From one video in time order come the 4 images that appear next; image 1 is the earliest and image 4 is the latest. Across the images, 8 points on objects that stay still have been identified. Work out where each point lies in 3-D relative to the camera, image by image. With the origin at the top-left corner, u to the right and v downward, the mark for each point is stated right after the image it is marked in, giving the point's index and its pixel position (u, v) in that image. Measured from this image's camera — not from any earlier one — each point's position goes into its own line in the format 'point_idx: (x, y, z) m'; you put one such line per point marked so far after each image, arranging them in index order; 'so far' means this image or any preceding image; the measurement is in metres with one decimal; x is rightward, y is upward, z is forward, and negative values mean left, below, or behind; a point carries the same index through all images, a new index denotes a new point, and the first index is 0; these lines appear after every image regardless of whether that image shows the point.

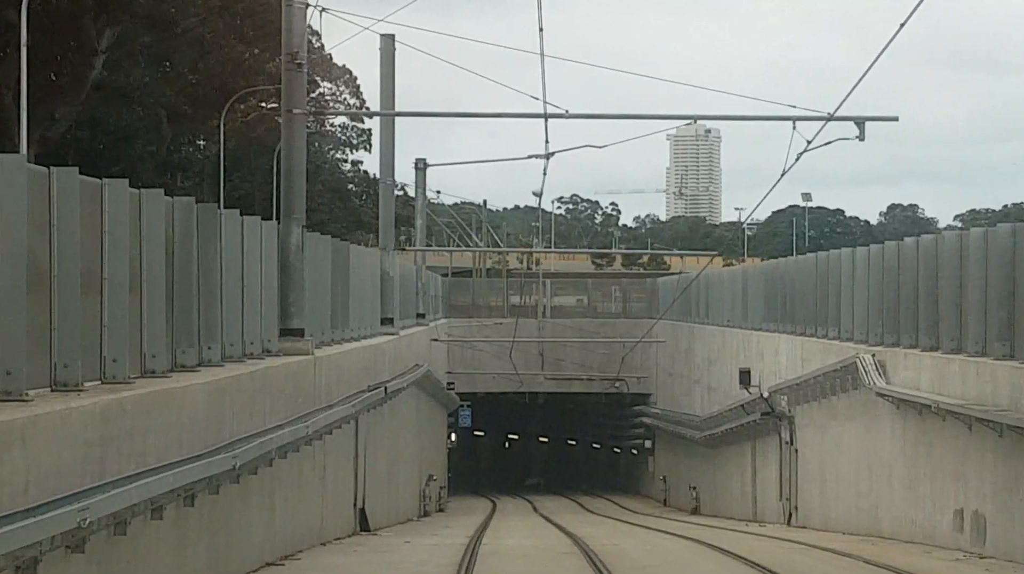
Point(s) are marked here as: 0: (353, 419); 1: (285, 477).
0: (-2.1, -1.7, +17.0) m
1: (-2.3, -1.9, +13.4) m
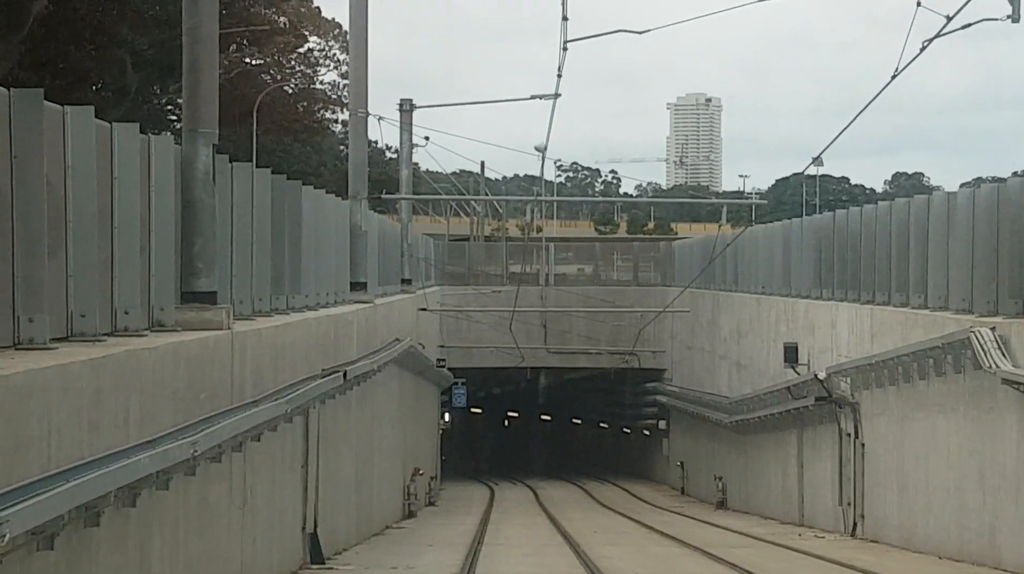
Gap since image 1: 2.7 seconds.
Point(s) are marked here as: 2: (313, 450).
0: (-2.1, -1.2, +12.5) m
1: (-2.3, -1.5, +8.8) m
2: (-2.1, -1.7, +14.0) m
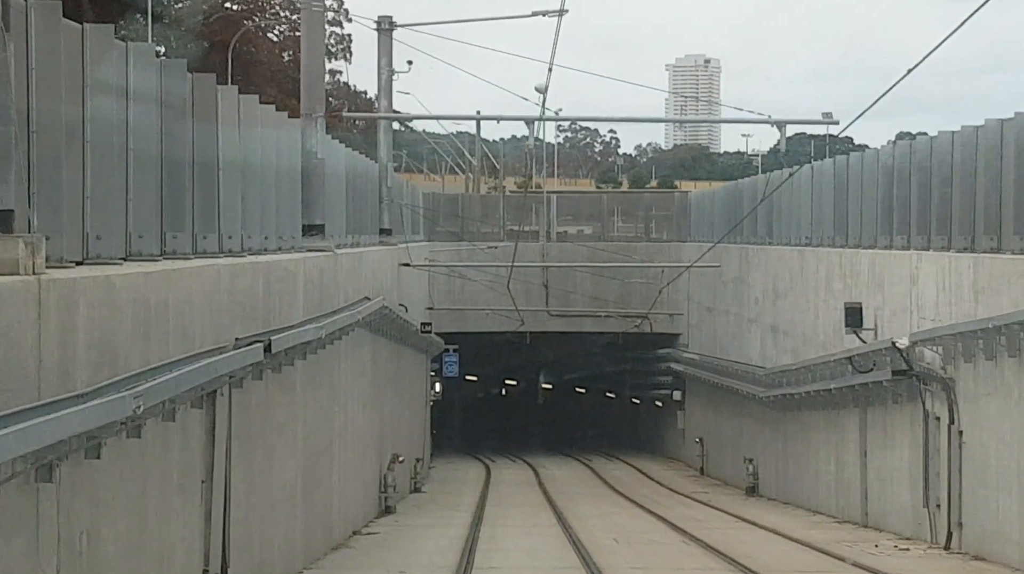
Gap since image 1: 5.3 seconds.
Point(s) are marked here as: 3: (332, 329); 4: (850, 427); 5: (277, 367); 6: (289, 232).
0: (-2.1, -0.8, +8.2) m
1: (-2.3, -1.2, +4.5) m
2: (-2.1, -1.2, +9.7) m
3: (-1.9, -0.4, +13.3) m
4: (+5.2, -2.1, +19.8) m
5: (-2.0, -0.7, +11.2) m
6: (-2.5, +0.6, +14.4) m
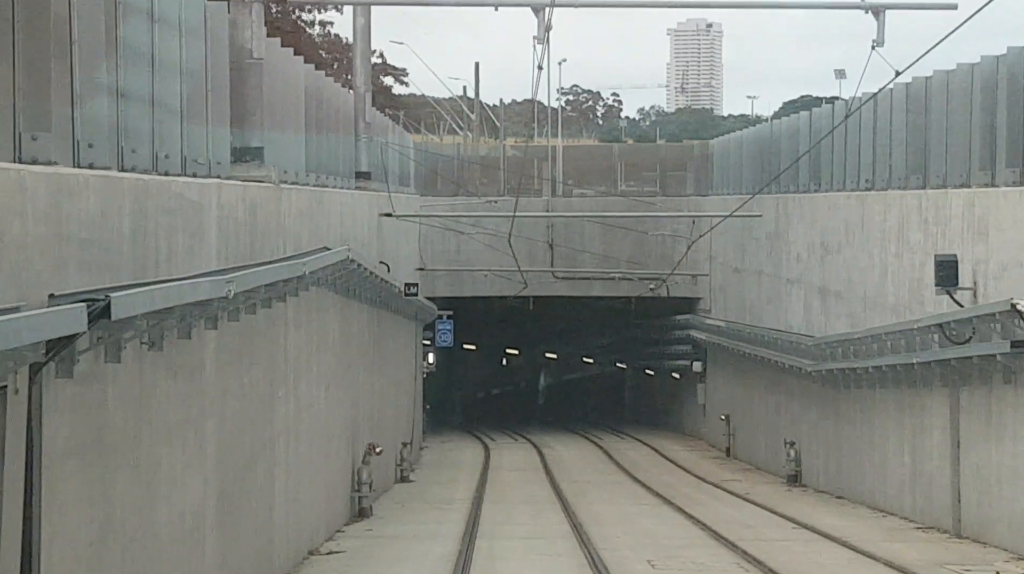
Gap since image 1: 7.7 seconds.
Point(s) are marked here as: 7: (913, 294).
0: (-2.1, -0.5, +4.3) m
1: (-2.3, -1.0, +0.6) m
2: (-2.1, -0.9, +5.8) m
3: (-1.8, 0.0, +9.4) m
4: (+5.2, -1.5, +15.9) m
5: (-2.0, -0.3, +7.3) m
6: (-2.4, +1.1, +10.4) m
7: (+5.2, -0.1, +16.8) m
